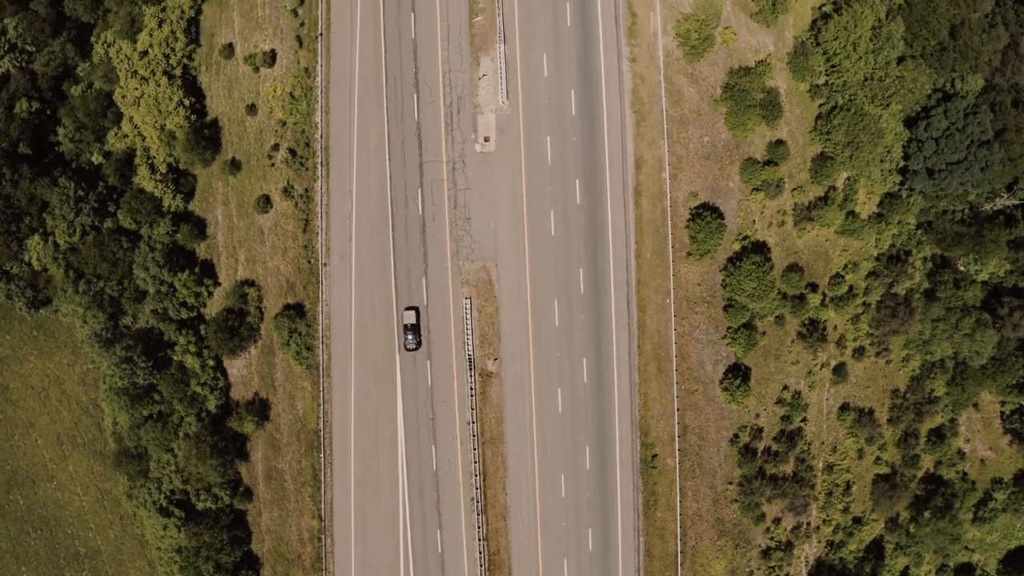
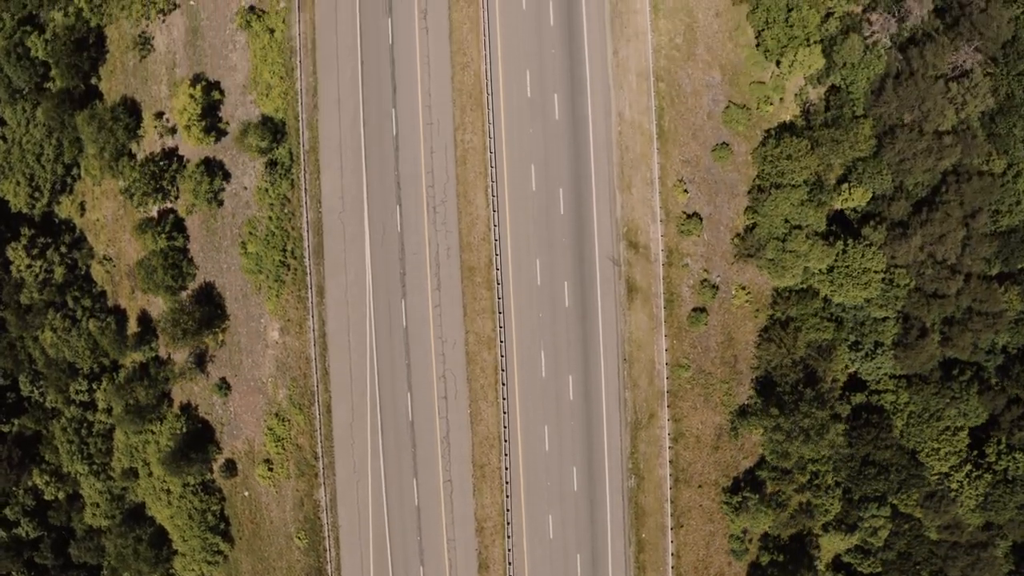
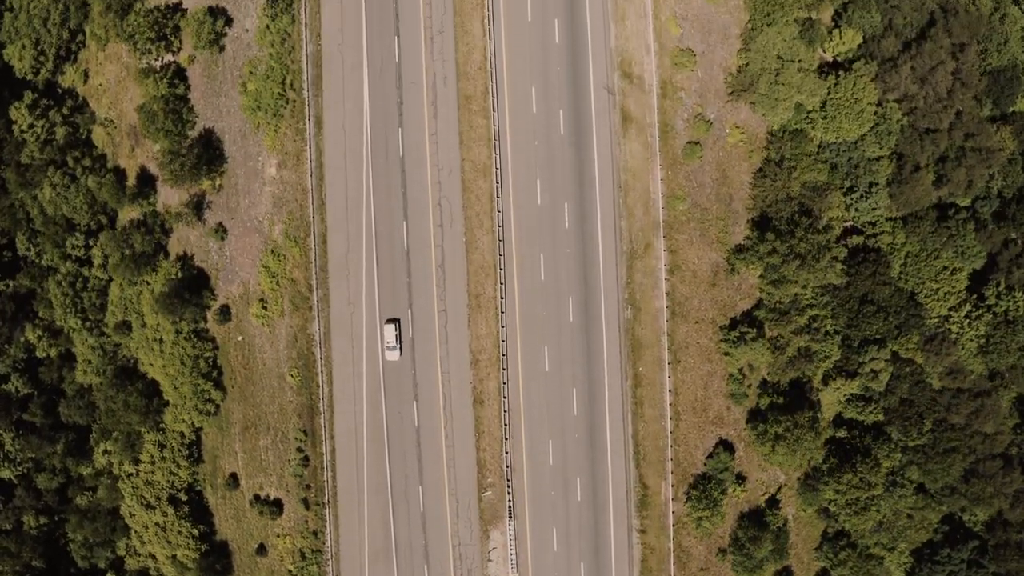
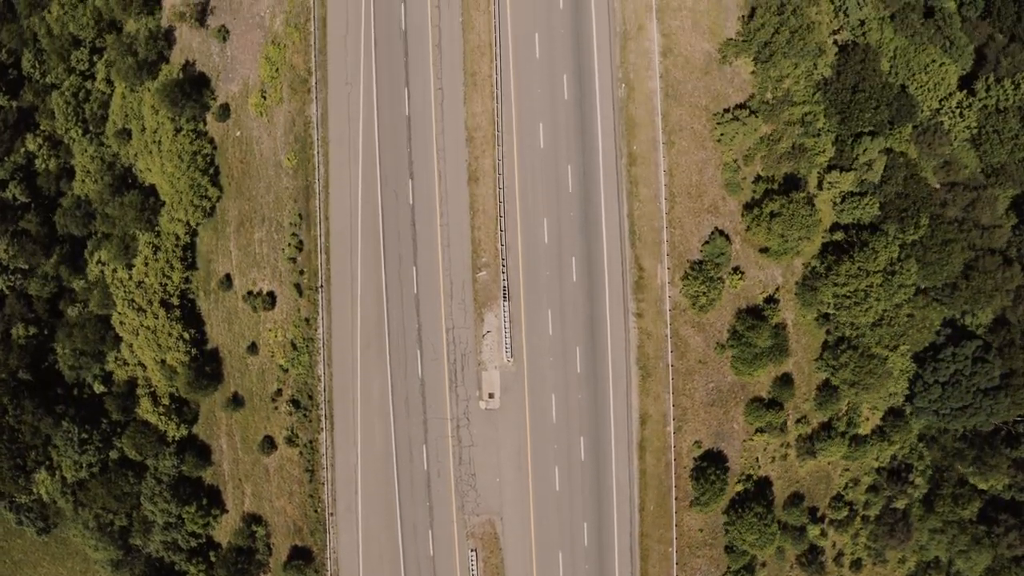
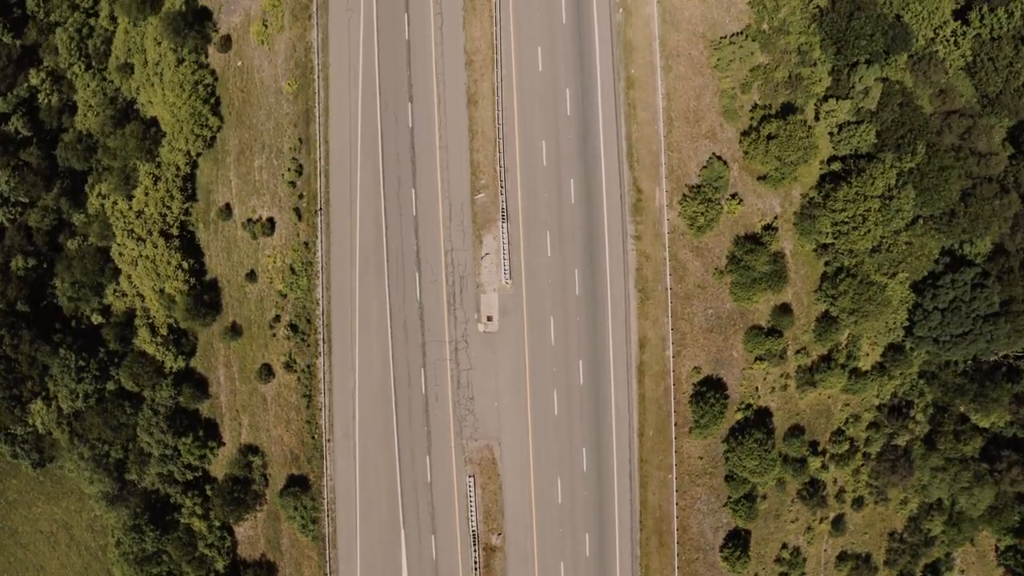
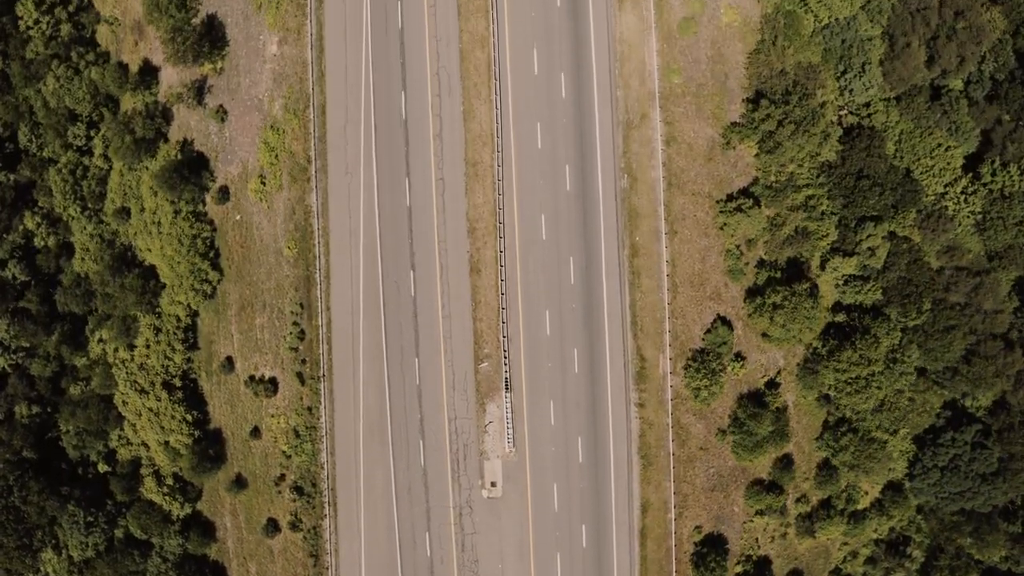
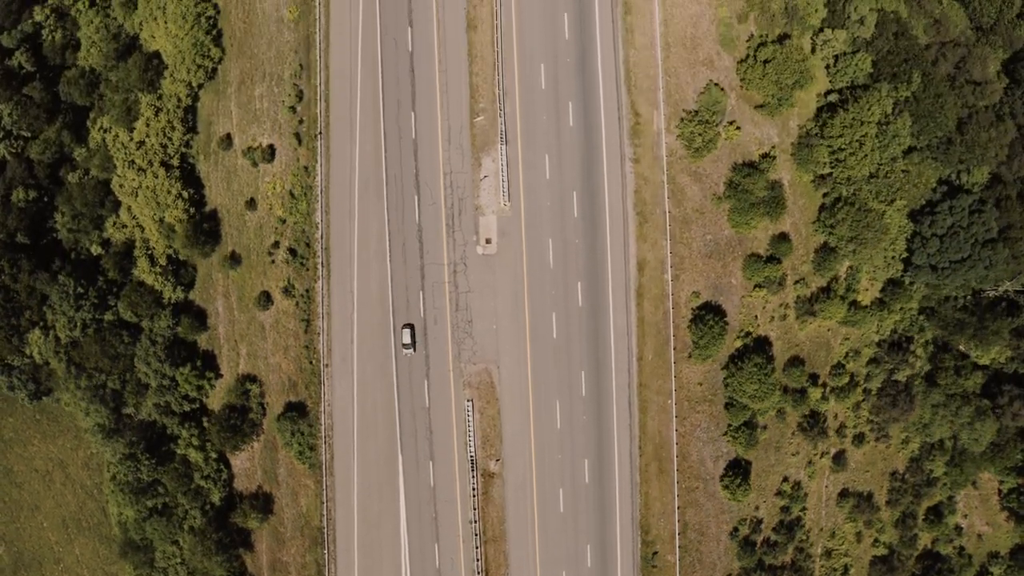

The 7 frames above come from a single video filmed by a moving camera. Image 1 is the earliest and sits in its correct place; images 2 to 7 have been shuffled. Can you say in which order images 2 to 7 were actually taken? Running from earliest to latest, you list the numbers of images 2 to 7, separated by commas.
7, 5, 4, 6, 3, 2
